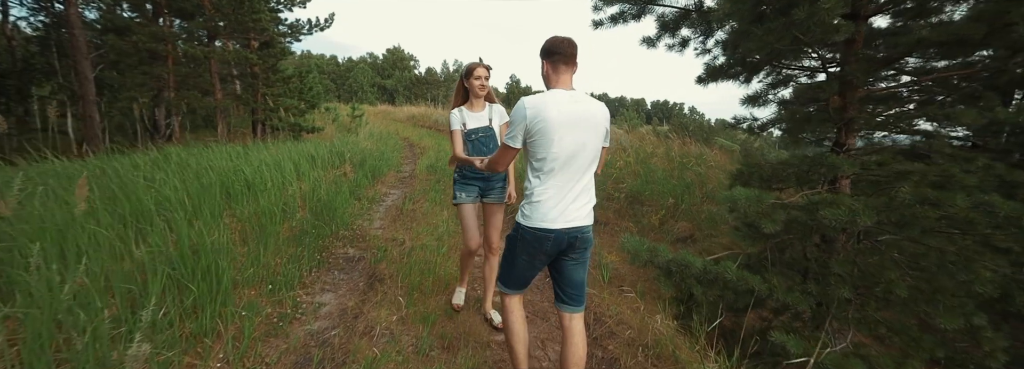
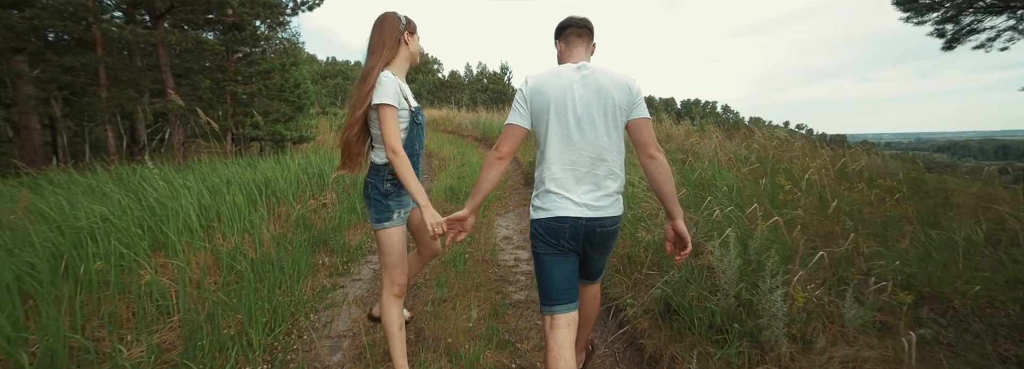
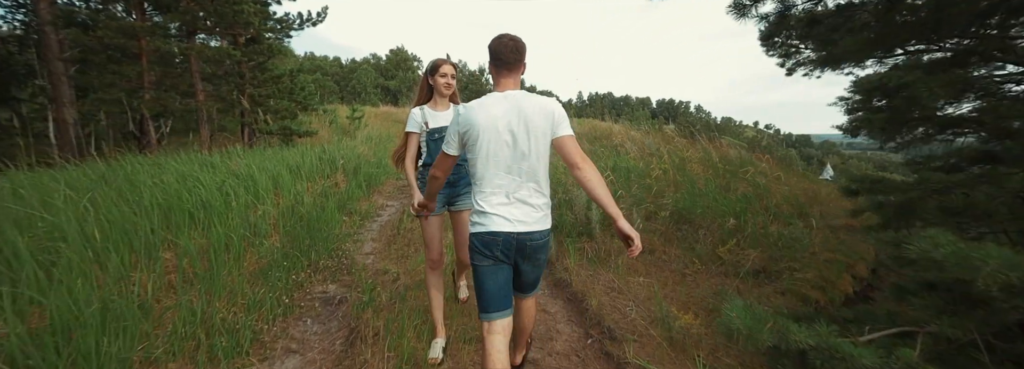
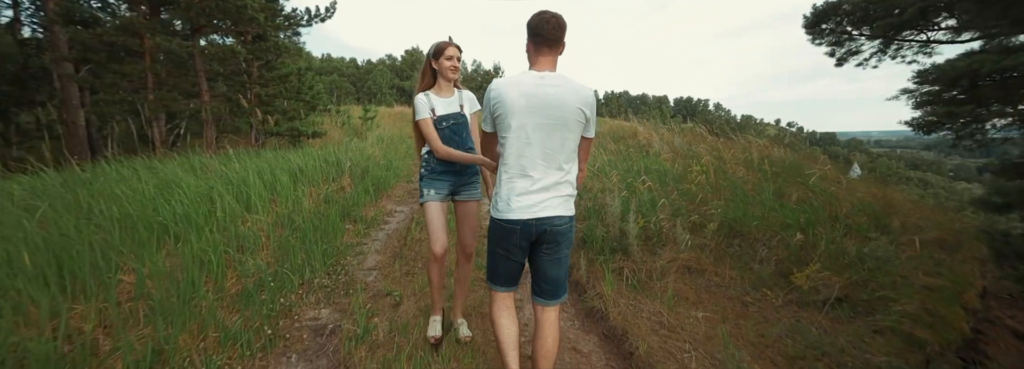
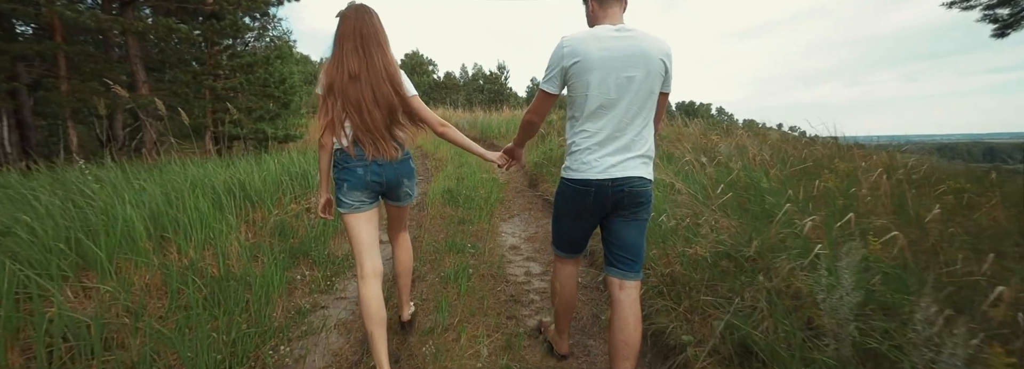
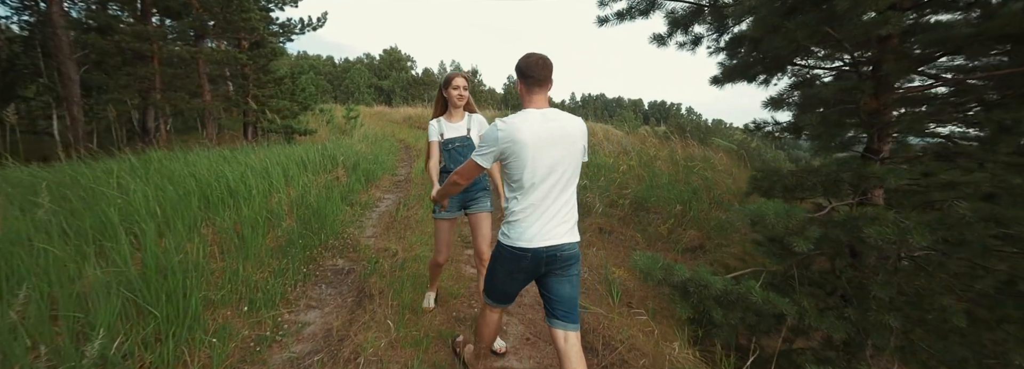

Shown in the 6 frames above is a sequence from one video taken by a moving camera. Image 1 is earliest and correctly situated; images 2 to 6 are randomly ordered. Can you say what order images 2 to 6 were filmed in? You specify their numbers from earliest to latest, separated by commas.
6, 3, 4, 2, 5
